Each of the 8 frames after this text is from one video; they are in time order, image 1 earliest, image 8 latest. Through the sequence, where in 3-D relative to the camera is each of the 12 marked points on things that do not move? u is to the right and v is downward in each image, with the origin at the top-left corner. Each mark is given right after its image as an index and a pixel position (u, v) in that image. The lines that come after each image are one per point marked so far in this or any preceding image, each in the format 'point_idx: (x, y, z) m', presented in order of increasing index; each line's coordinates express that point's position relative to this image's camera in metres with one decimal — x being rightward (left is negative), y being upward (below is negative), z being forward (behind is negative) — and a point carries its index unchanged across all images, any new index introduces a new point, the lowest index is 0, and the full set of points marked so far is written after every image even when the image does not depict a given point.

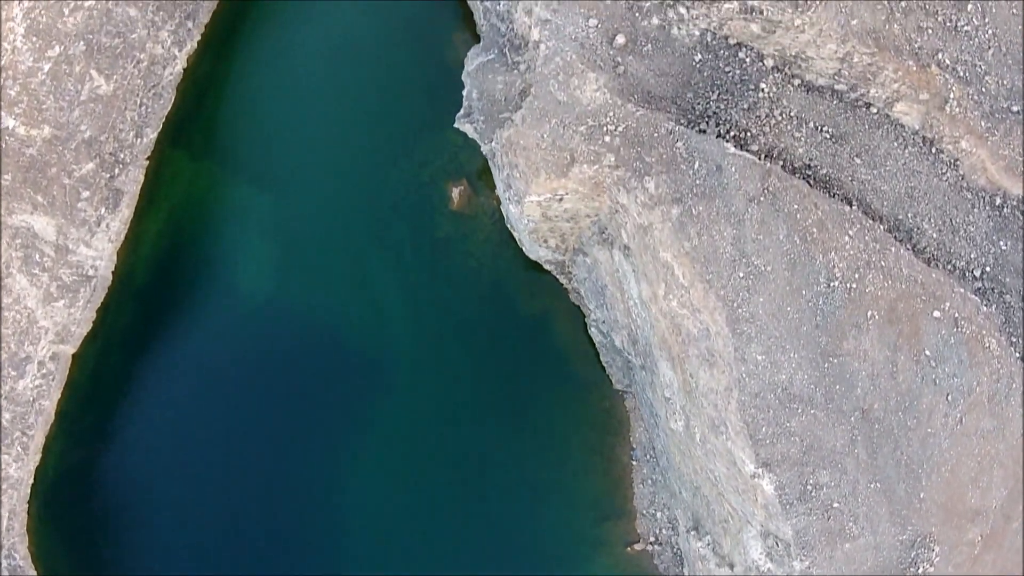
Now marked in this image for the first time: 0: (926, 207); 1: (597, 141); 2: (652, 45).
0: (+4.9, +0.9, +8.5) m
1: (+0.9, +1.6, +7.7) m
2: (+1.6, +2.9, +8.3) m
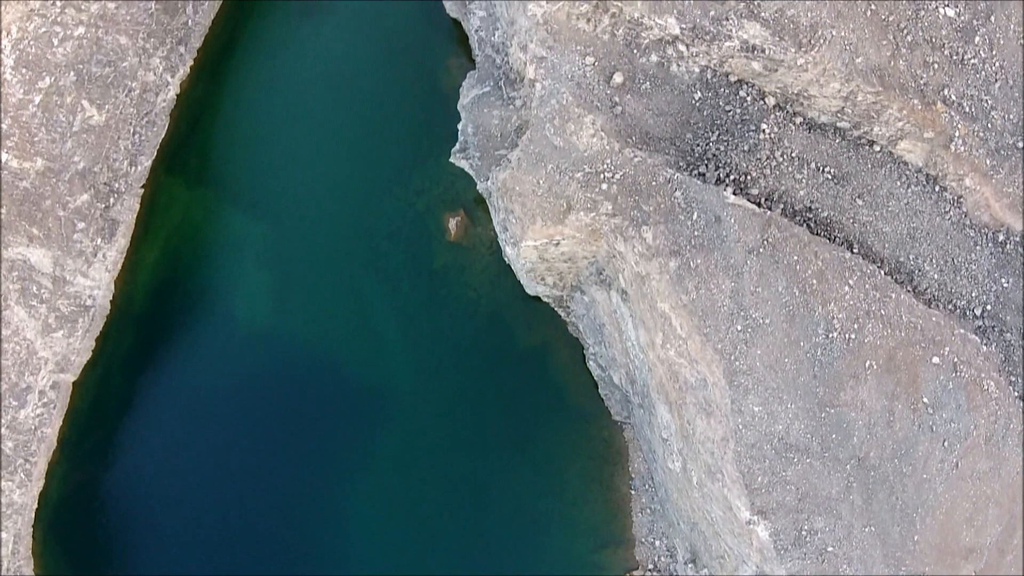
0: (+4.9, +0.5, +8.4) m
1: (+0.9, +1.1, +7.6) m
2: (+1.6, +2.4, +8.2) m
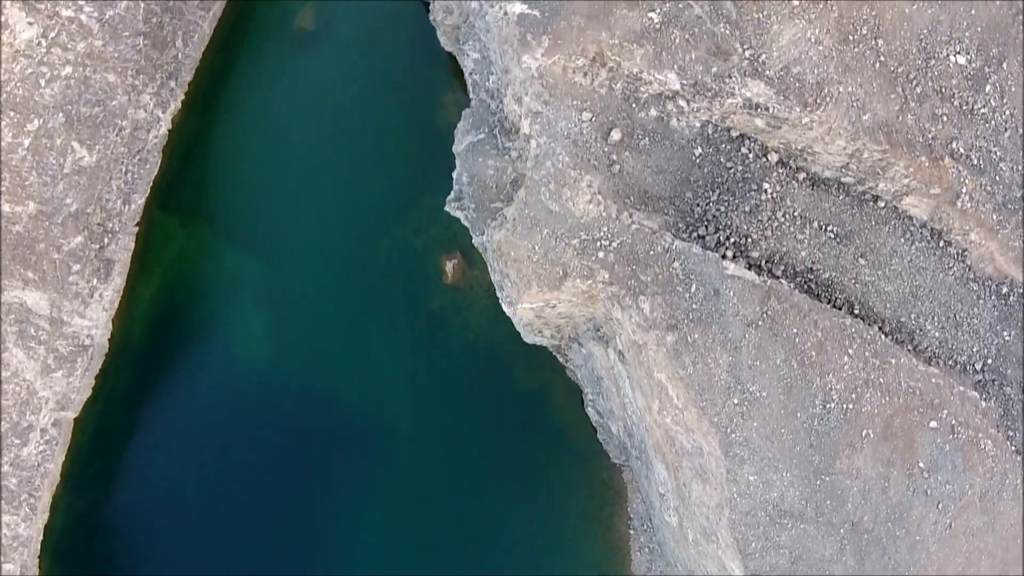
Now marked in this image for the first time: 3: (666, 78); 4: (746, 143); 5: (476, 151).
0: (+4.9, -0.2, +8.3) m
1: (+0.8, +0.3, +7.5) m
2: (+1.5, +1.7, +8.0) m
3: (+1.7, +2.3, +7.7) m
4: (+2.7, +1.6, +8.1) m
5: (-0.4, +1.7, +8.8) m
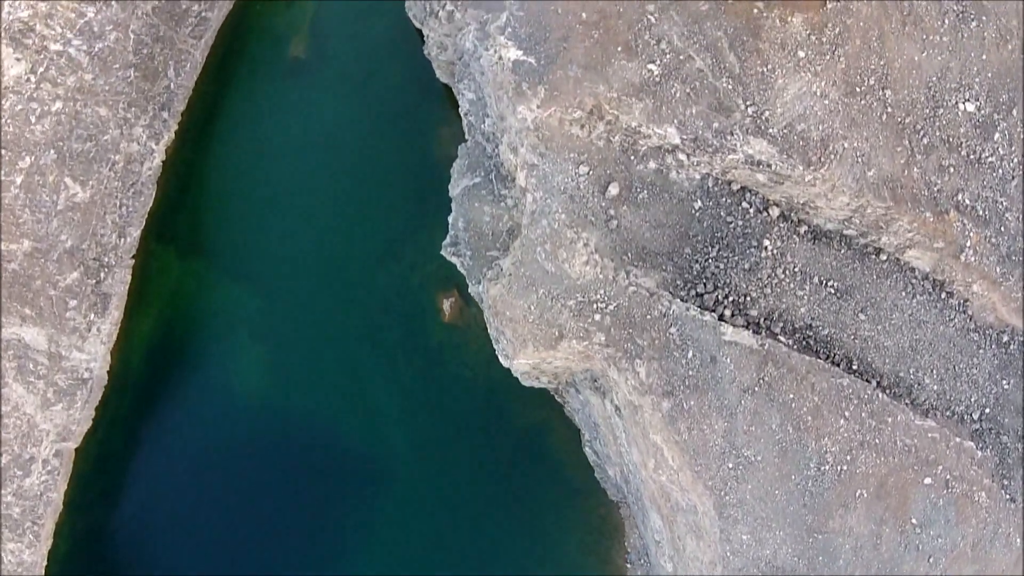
0: (+4.8, -0.8, +8.3) m
1: (+0.8, -0.3, +7.5) m
2: (+1.5, +1.1, +7.8) m
3: (+1.6, +1.7, +7.5) m
4: (+2.6, +1.0, +7.9) m
5: (-0.5, +1.1, +8.6) m
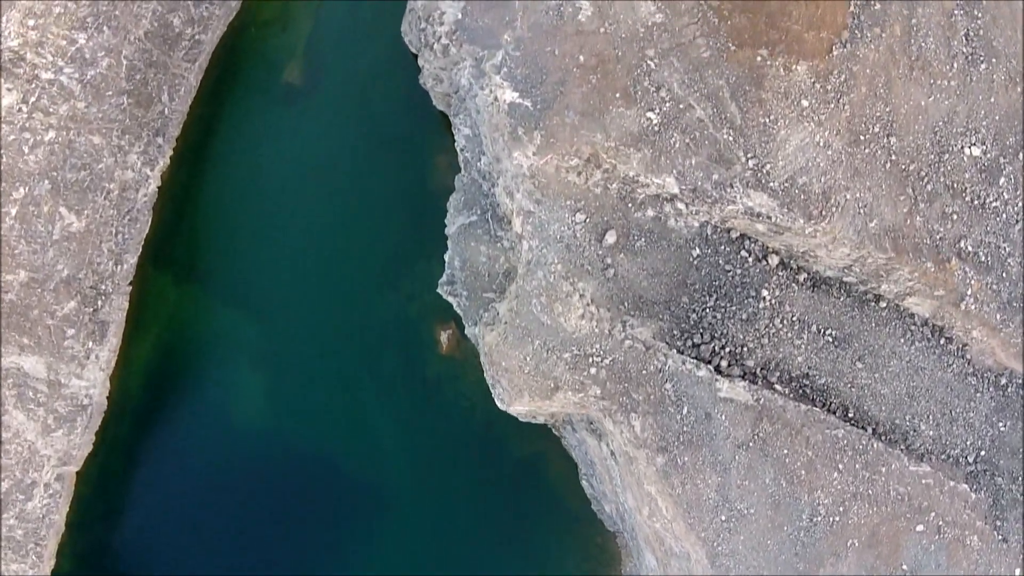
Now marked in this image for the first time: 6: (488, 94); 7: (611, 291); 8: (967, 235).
0: (+4.8, -1.4, +8.3) m
1: (+0.7, -0.9, +7.4) m
2: (+1.5, +0.5, +7.7) m
3: (+1.6, +1.1, +7.4) m
4: (+2.6, +0.5, +7.8) m
5: (-0.5, +0.6, +8.6) m
6: (-0.3, +2.2, +8.0) m
7: (+1.1, 0.0, +7.7) m
8: (+5.1, +0.6, +8.0) m
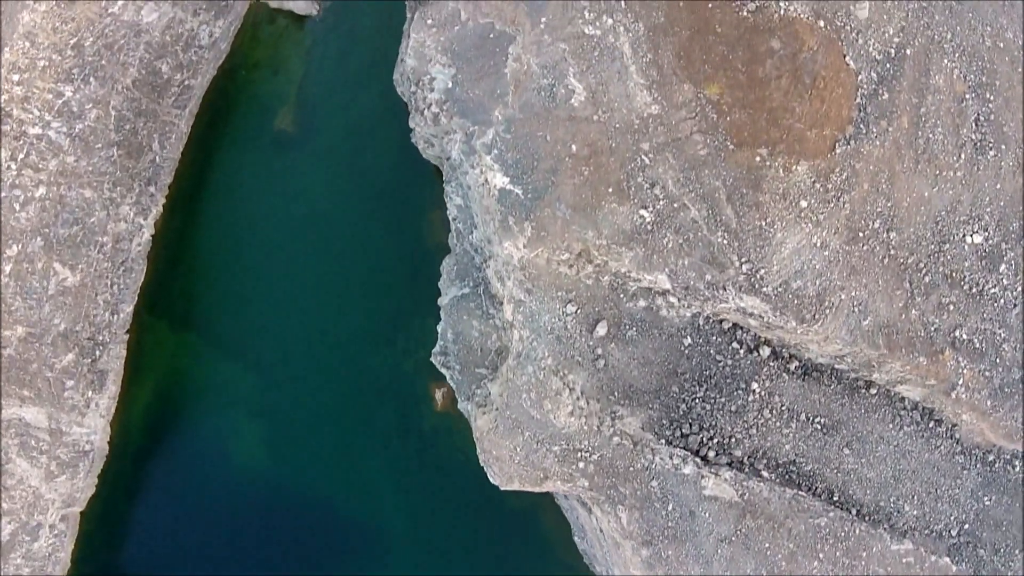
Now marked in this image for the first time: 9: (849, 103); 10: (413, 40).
0: (+4.7, -2.3, +8.4) m
1: (+0.6, -1.8, +7.5) m
2: (+1.4, -0.5, +7.7) m
3: (+1.5, +0.1, +7.3) m
4: (+2.5, -0.5, +7.8) m
5: (-0.6, -0.3, +8.5) m
6: (-0.4, +1.3, +7.9) m
7: (+1.0, -1.0, +7.7) m
8: (+5.0, -0.4, +7.9) m
9: (+3.4, +1.8, +7.1) m
10: (-1.2, +3.0, +8.2) m
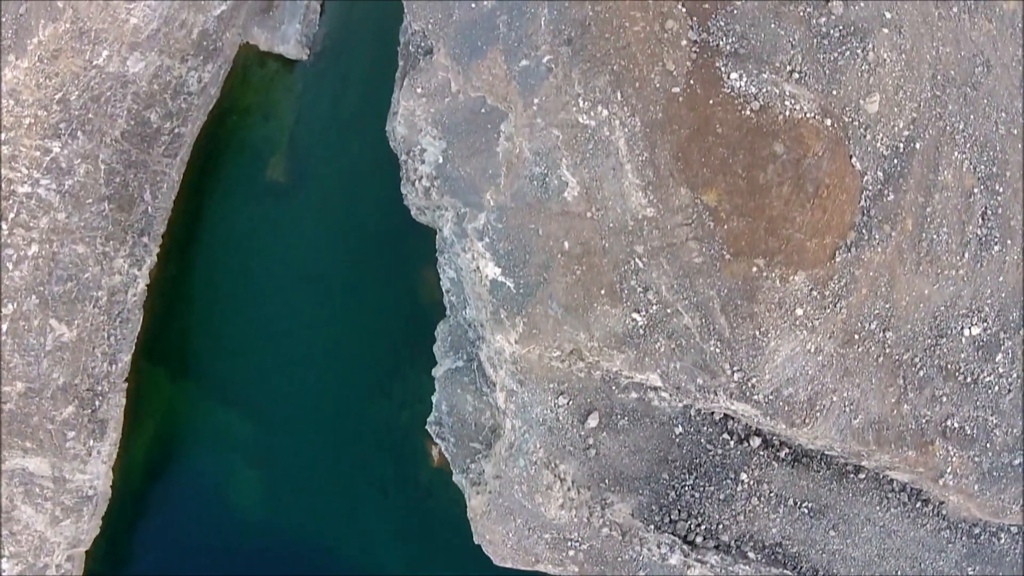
0: (+4.6, -3.3, +8.5) m
1: (+0.5, -2.8, +7.7) m
2: (+1.3, -1.4, +7.7) m
3: (+1.4, -0.9, +7.3) m
4: (+2.4, -1.5, +7.8) m
5: (-0.7, -1.2, +8.6) m
6: (-0.4, +0.3, +7.8) m
7: (+0.9, -2.0, +7.8) m
8: (+4.9, -1.4, +7.9) m
9: (+3.3, +0.8, +6.9) m
10: (-1.2, +2.0, +8.0) m
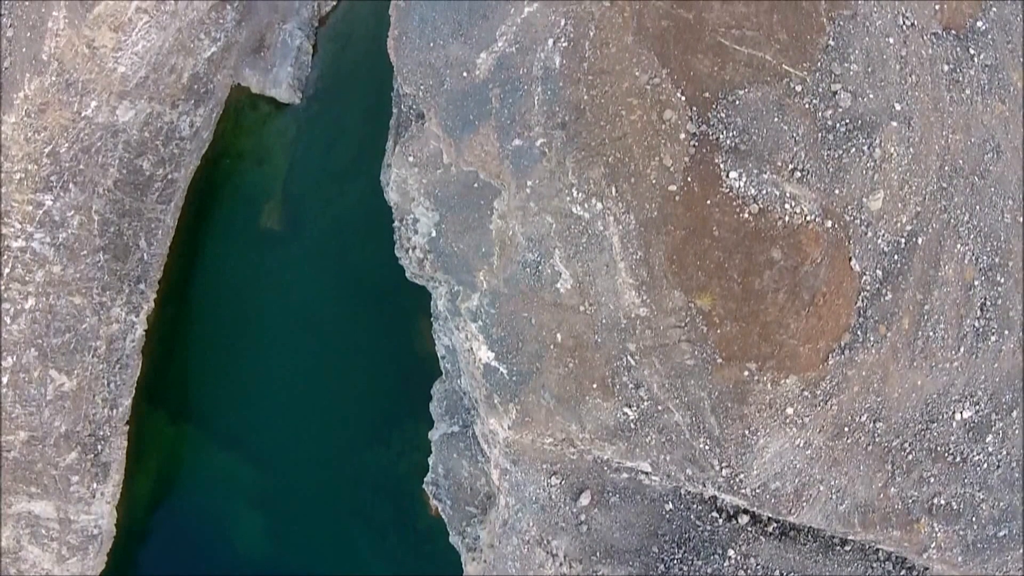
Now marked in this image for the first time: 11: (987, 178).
0: (+4.5, -4.1, +8.8) m
1: (+0.4, -3.7, +7.9) m
2: (+1.2, -2.3, +7.9) m
3: (+1.3, -1.9, +7.4) m
4: (+2.3, -2.4, +7.9) m
5: (-0.8, -2.0, +8.7) m
6: (-0.5, -0.6, +7.8) m
7: (+0.8, -2.9, +8.0) m
8: (+4.8, -2.3, +8.0) m
9: (+3.2, -0.2, +6.9) m
10: (-1.3, +1.2, +7.8) m
11: (+4.8, +1.1, +7.3) m
